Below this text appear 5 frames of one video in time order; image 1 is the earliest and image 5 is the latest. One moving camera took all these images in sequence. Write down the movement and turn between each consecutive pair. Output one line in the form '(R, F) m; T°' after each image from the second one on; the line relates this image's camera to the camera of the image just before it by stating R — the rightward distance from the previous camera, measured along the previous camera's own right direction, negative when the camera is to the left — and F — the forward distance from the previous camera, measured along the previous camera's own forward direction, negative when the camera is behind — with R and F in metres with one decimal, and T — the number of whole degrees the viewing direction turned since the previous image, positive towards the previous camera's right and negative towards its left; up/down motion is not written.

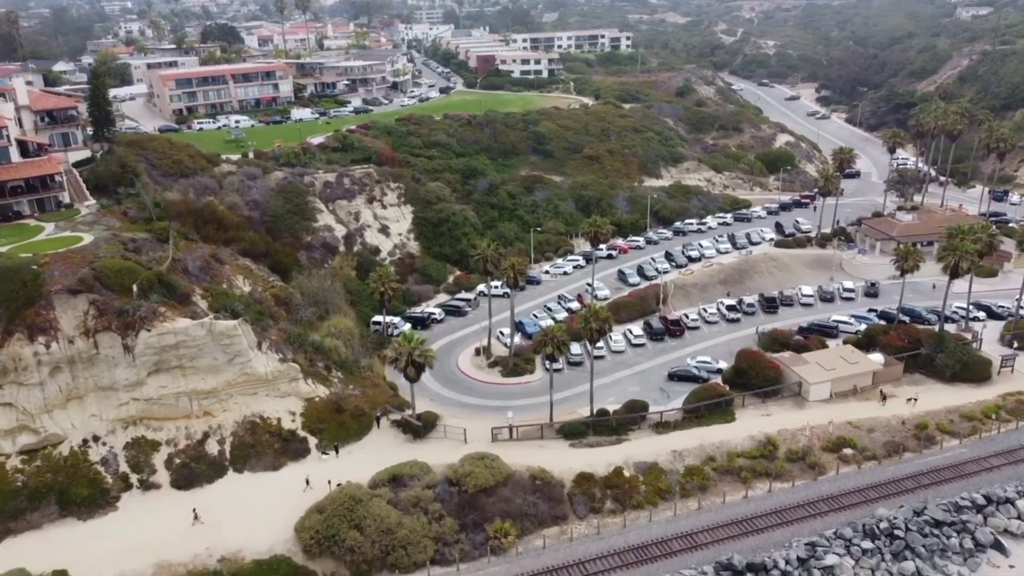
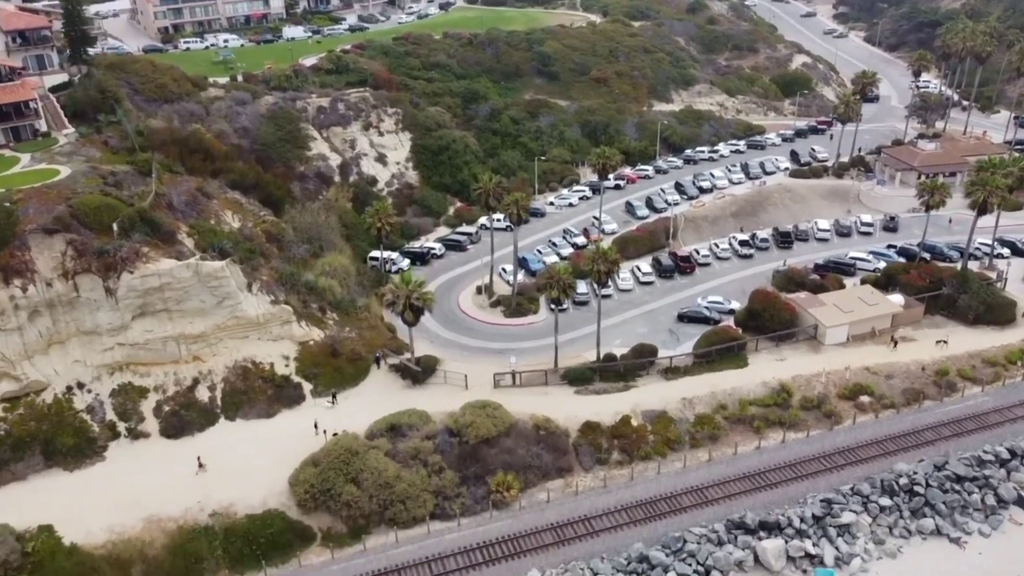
(-0.1, +3.3) m; 0°
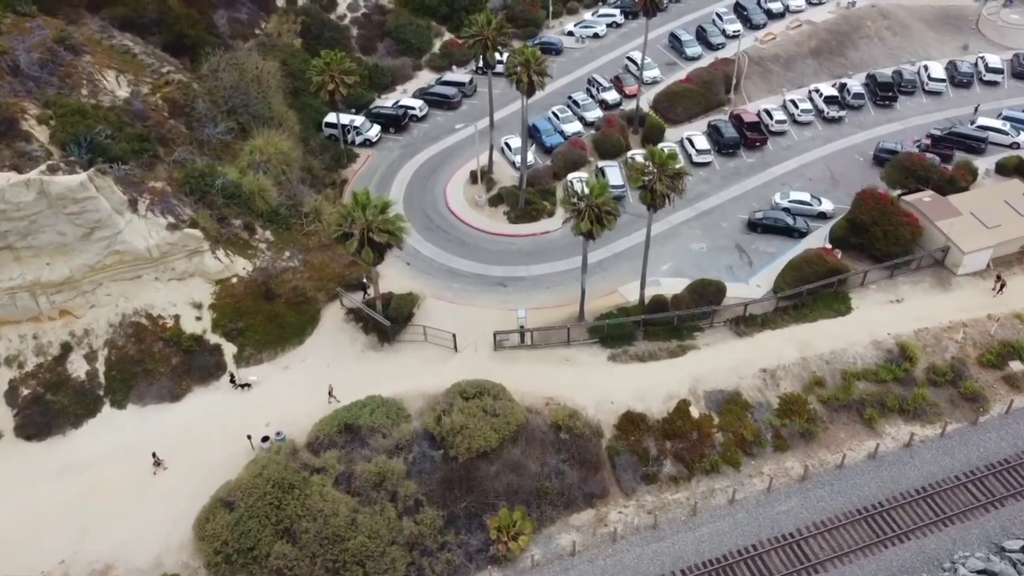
(-0.4, +18.6) m; 0°
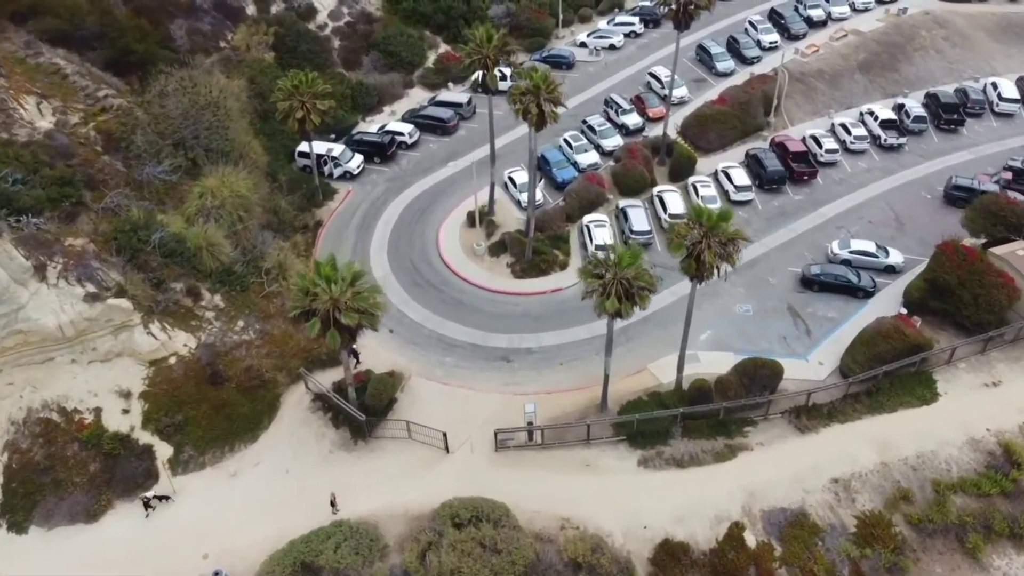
(-0.1, +8.0) m; 0°
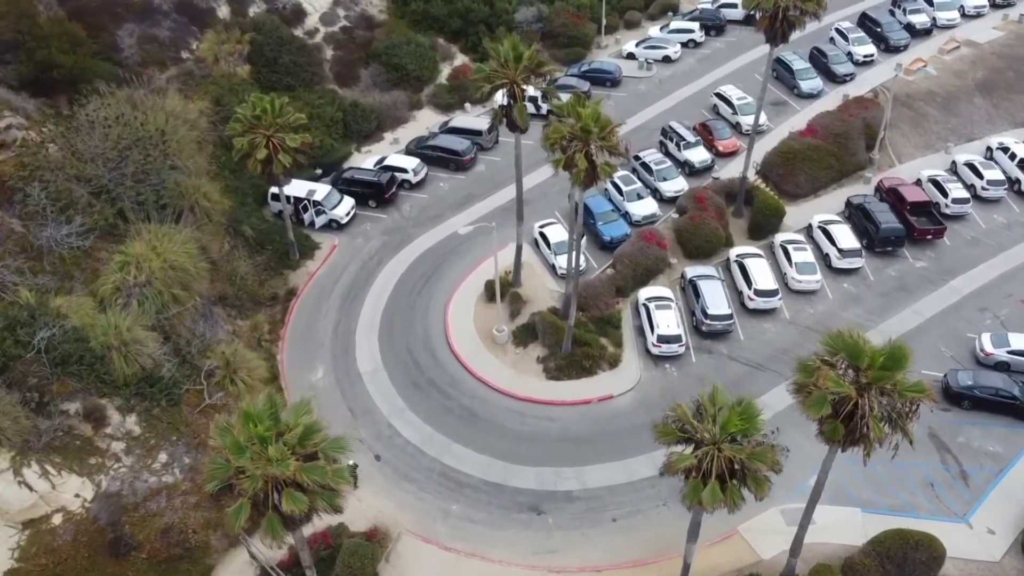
(-0.5, +10.4) m; -1°
